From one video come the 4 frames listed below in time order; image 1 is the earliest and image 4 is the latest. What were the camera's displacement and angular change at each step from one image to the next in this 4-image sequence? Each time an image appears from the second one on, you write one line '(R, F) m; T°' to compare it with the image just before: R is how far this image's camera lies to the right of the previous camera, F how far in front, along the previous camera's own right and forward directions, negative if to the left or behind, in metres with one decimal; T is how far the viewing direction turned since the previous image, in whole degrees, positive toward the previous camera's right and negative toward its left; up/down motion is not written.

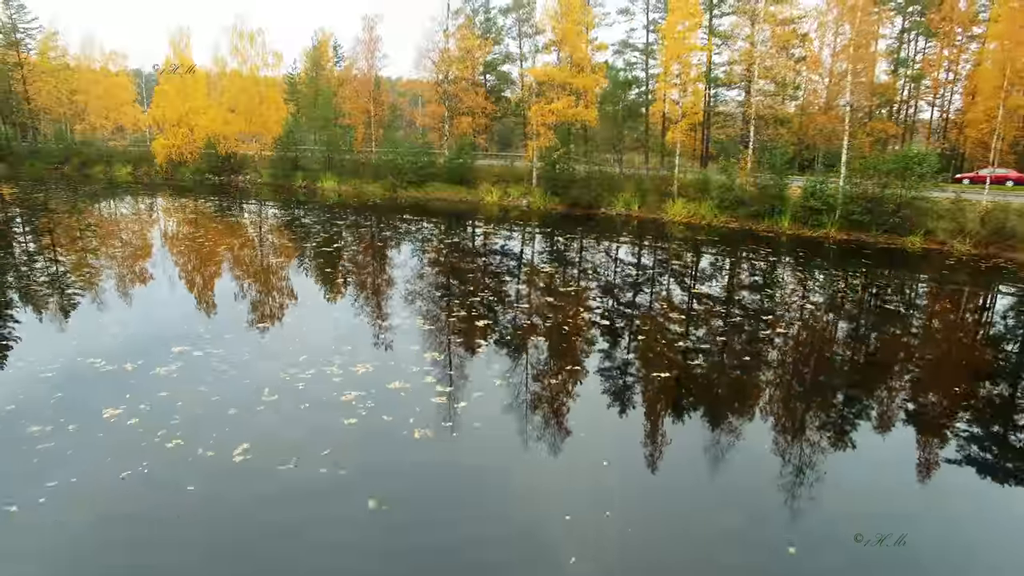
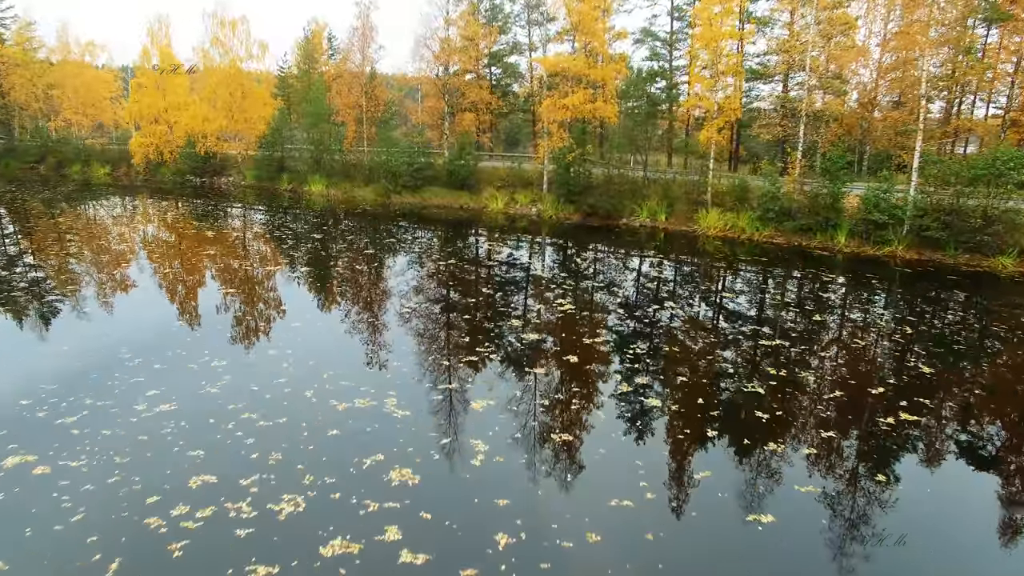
(0.0, +2.0) m; -1°
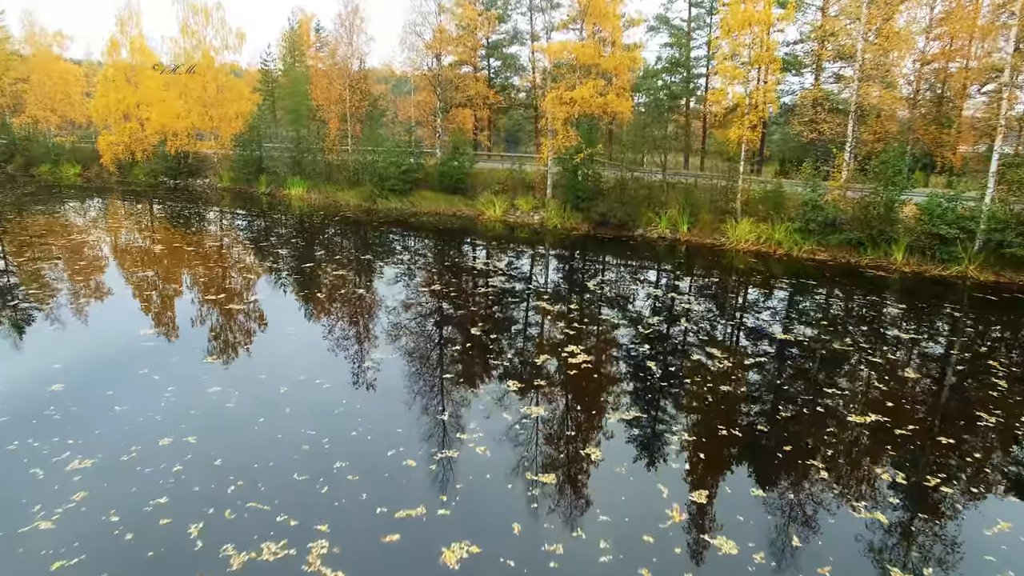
(0.0, +1.7) m; 0°
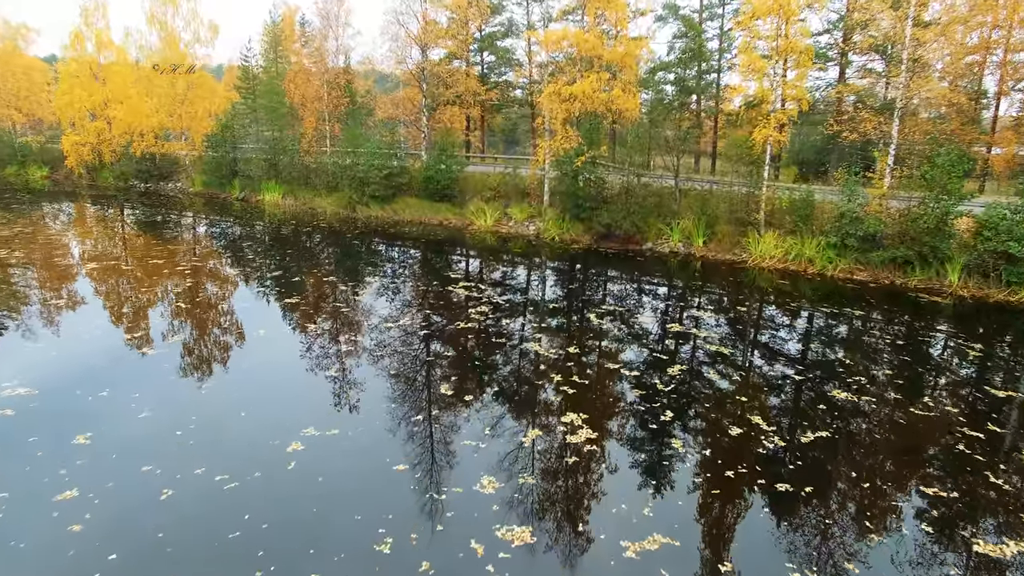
(+0.2, +1.4) m; 0°
